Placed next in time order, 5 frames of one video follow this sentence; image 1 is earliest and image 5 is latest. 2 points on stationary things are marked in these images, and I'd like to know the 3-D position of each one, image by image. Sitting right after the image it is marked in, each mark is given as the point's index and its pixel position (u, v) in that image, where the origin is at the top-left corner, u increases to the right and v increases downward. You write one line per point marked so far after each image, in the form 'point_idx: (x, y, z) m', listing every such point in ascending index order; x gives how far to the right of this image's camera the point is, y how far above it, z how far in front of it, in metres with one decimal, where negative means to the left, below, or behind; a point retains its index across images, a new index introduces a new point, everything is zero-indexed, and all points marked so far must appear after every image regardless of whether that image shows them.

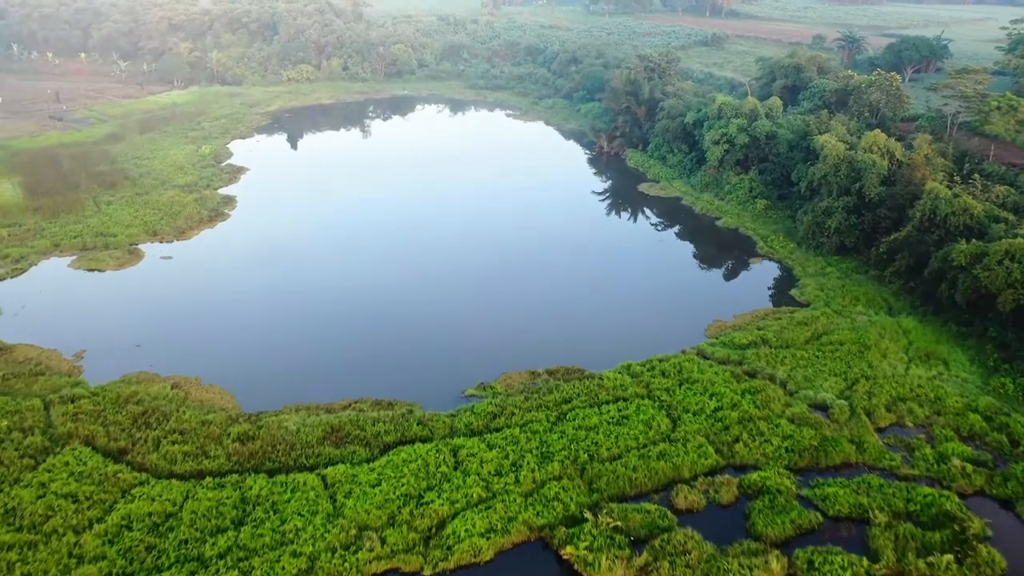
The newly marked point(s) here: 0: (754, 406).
0: (+6.8, -3.3, +18.7) m
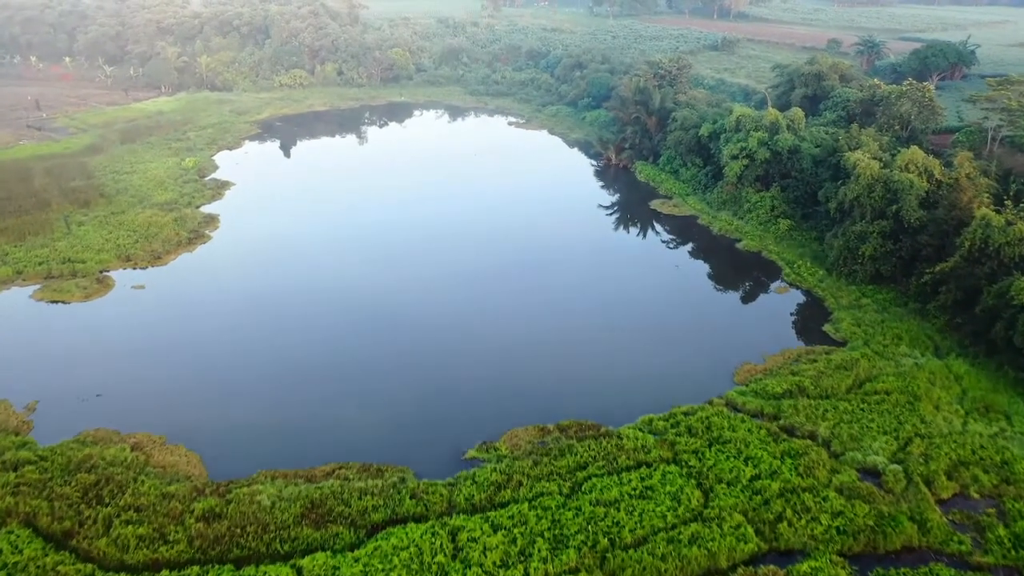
0: (+7.0, -4.6, +16.3) m
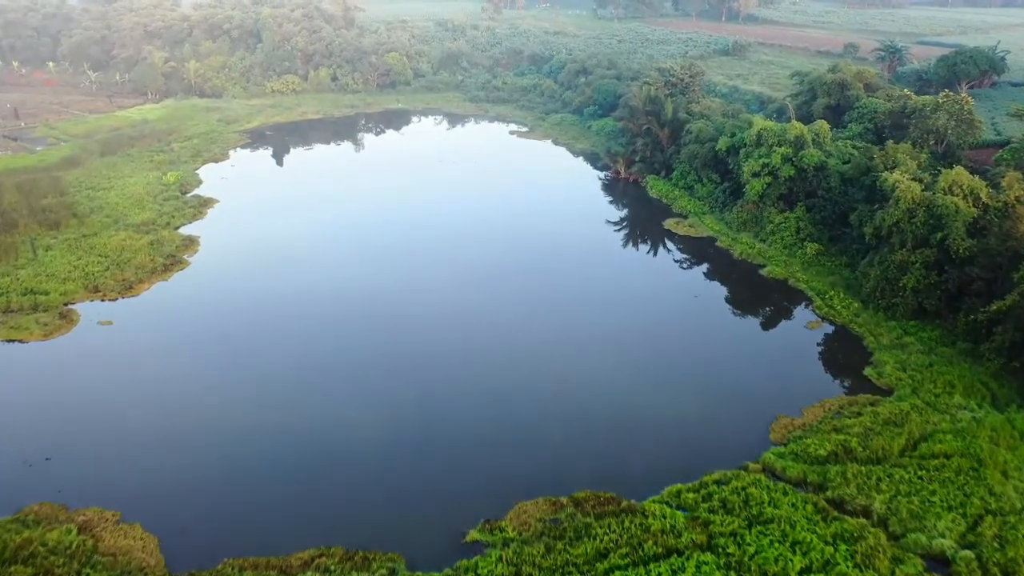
0: (+7.2, -5.8, +13.9) m
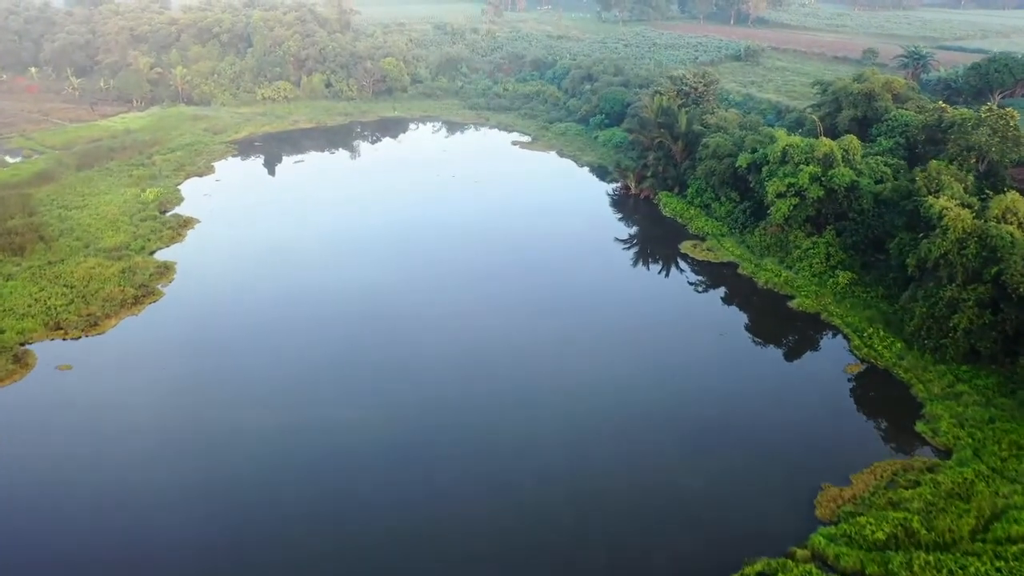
0: (+7.4, -7.1, +11.6) m
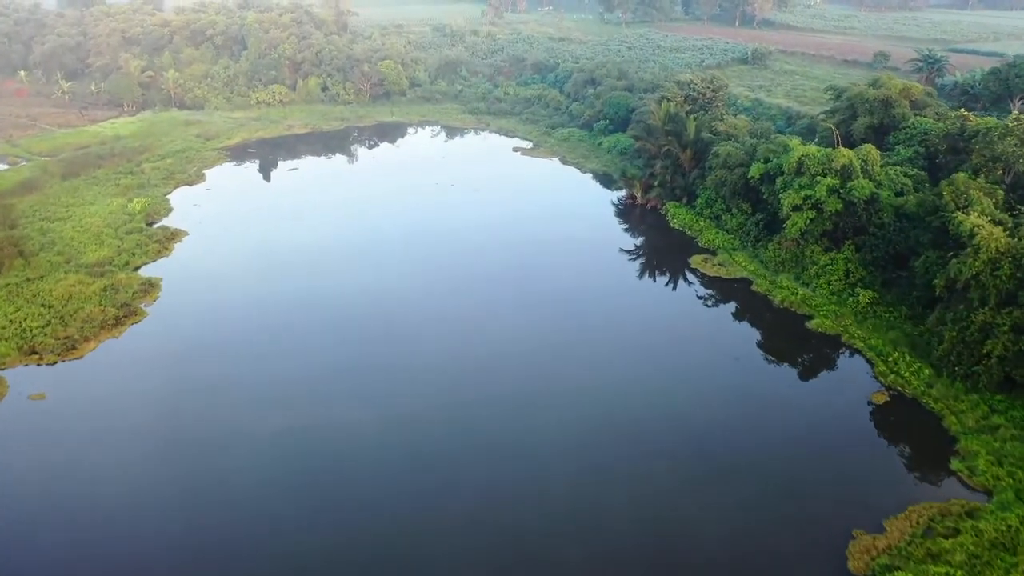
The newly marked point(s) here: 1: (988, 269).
0: (+7.5, -7.8, +10.2) m
1: (+14.3, +0.6, +19.8) m
